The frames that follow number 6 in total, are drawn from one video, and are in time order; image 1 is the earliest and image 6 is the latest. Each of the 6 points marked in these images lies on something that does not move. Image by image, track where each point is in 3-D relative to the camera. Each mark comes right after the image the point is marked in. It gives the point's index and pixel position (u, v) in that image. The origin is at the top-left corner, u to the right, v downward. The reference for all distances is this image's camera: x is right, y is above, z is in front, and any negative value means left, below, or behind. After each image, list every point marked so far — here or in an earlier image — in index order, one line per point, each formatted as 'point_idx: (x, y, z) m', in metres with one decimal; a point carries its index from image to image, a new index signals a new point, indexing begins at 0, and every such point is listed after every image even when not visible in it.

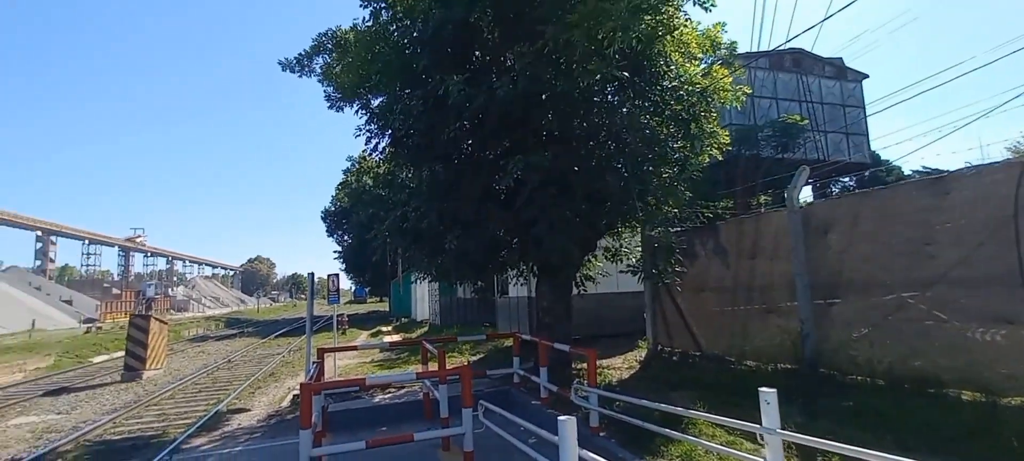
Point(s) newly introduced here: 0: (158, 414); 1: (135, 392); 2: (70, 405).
0: (-6.5, -3.3, +11.3) m
1: (-8.5, -3.6, +14.0) m
2: (-9.3, -3.7, +13.3) m
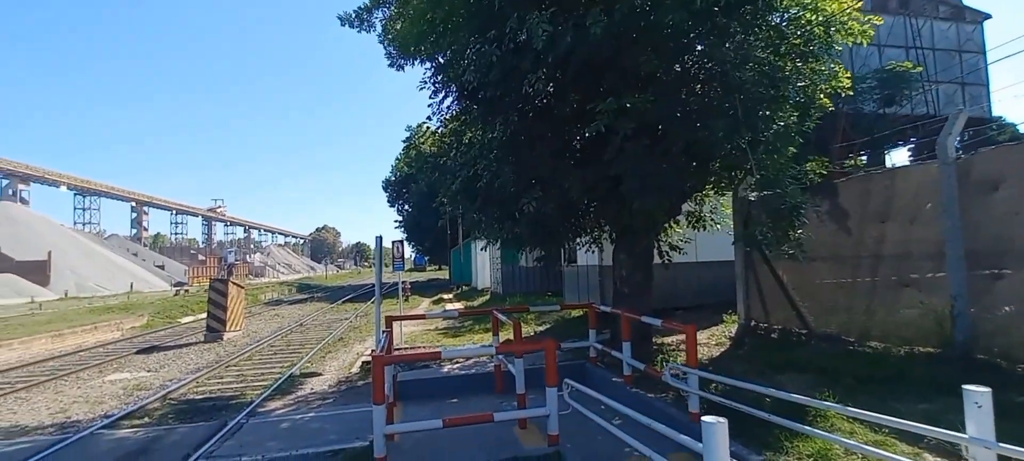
0: (-5.2, -2.7, +11.7) m
1: (-7.0, -2.9, +14.6) m
2: (-7.9, -3.0, +13.9) m
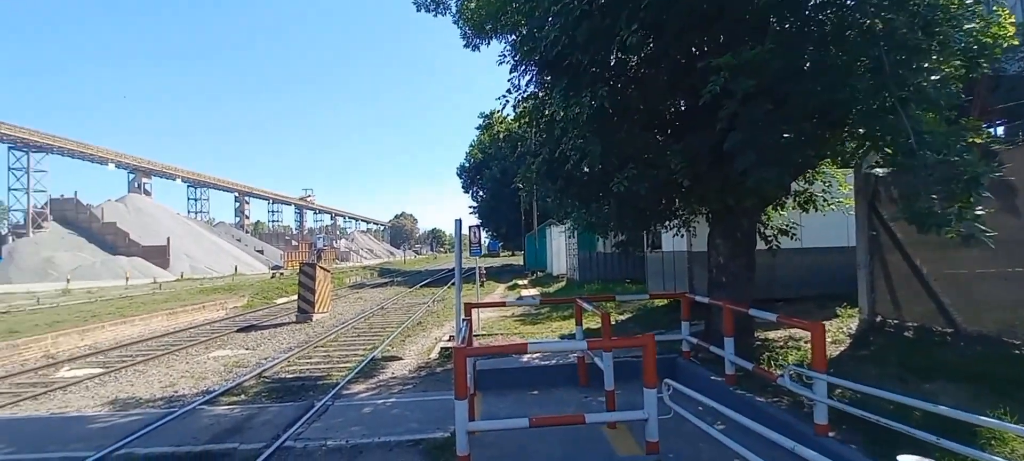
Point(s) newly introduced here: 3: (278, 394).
0: (-3.7, -2.4, +12.0) m
1: (-5.1, -2.5, +15.1) m
2: (-6.1, -2.6, +14.5) m
3: (-3.4, -2.4, +8.9) m
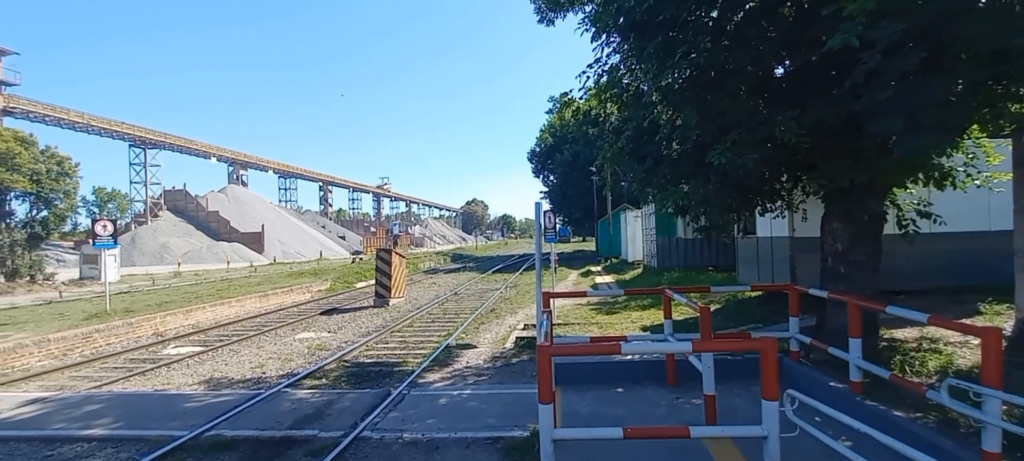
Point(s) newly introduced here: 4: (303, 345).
0: (-2.2, -2.2, +12.0) m
1: (-3.2, -2.2, +15.2) m
2: (-4.3, -2.3, +14.8) m
3: (-2.3, -2.2, +8.9) m
4: (-4.3, -2.4, +12.6) m
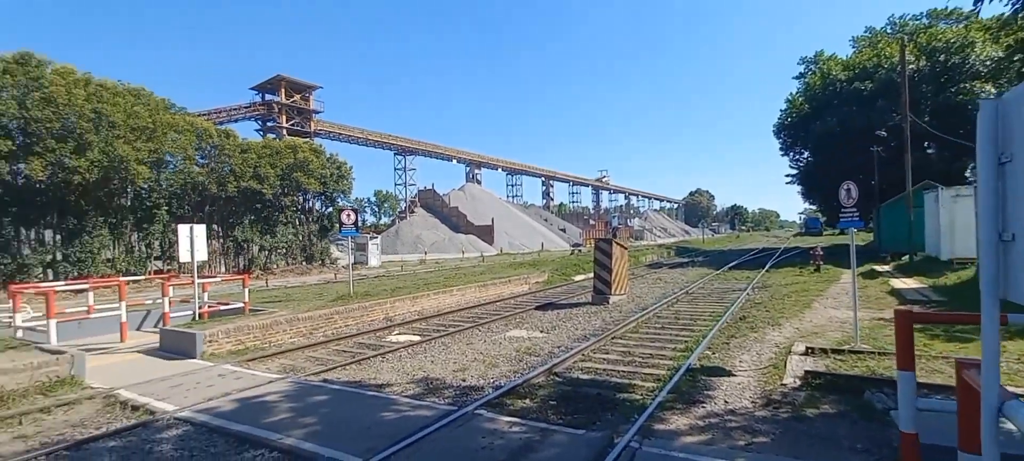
0: (+1.8, -1.9, +9.5) m
1: (+1.9, -1.9, +12.9) m
2: (+0.8, -2.0, +12.8) m
3: (+0.6, -1.9, +6.6) m
4: (0.0, -2.1, +10.8) m
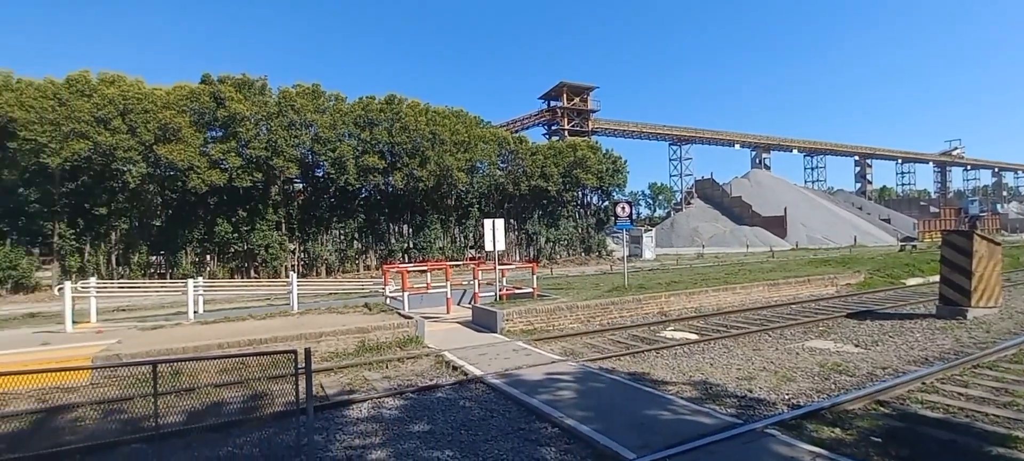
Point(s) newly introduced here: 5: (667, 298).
0: (+5.4, -1.8, +6.7) m
1: (+7.0, -1.7, +9.7) m
2: (+6.0, -1.8, +10.2) m
3: (+3.1, -1.8, +4.6) m
4: (+4.4, -1.9, +8.7) m
5: (+3.5, -1.6, +13.9) m
